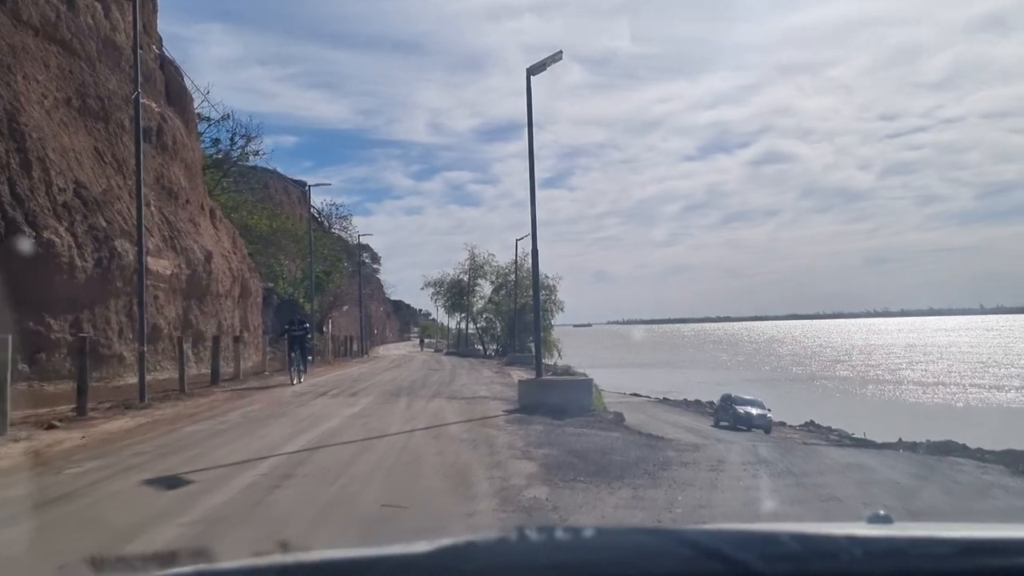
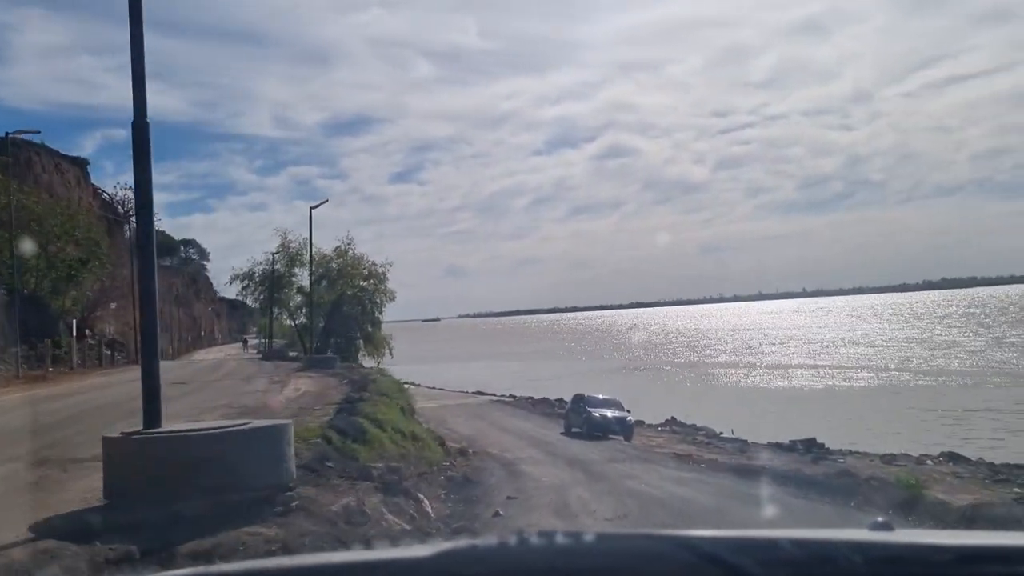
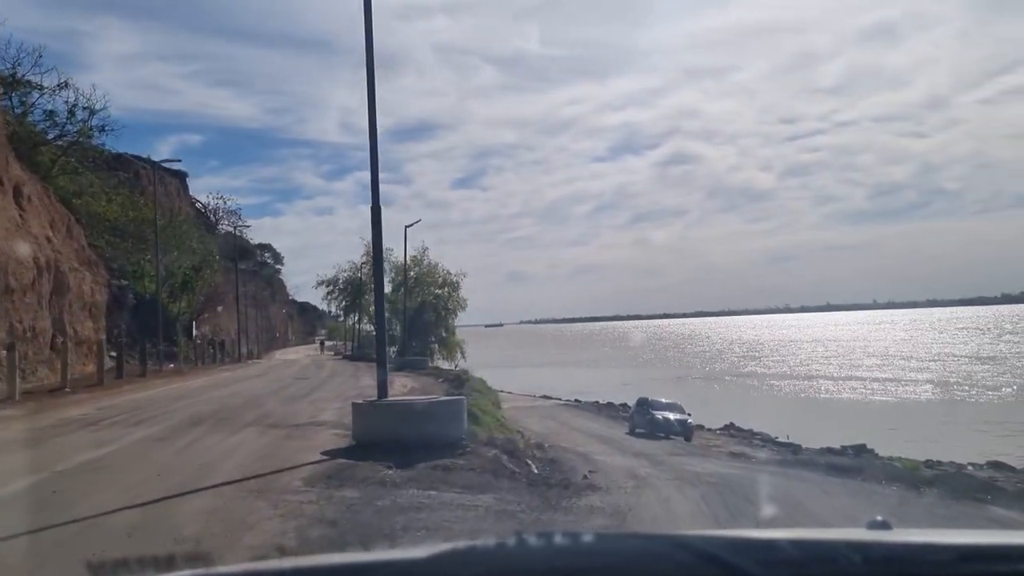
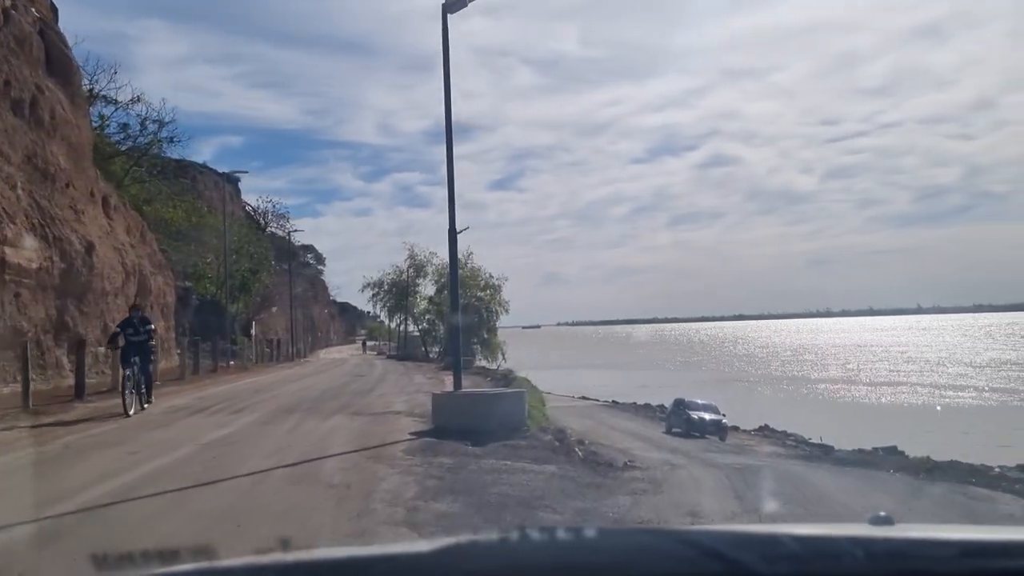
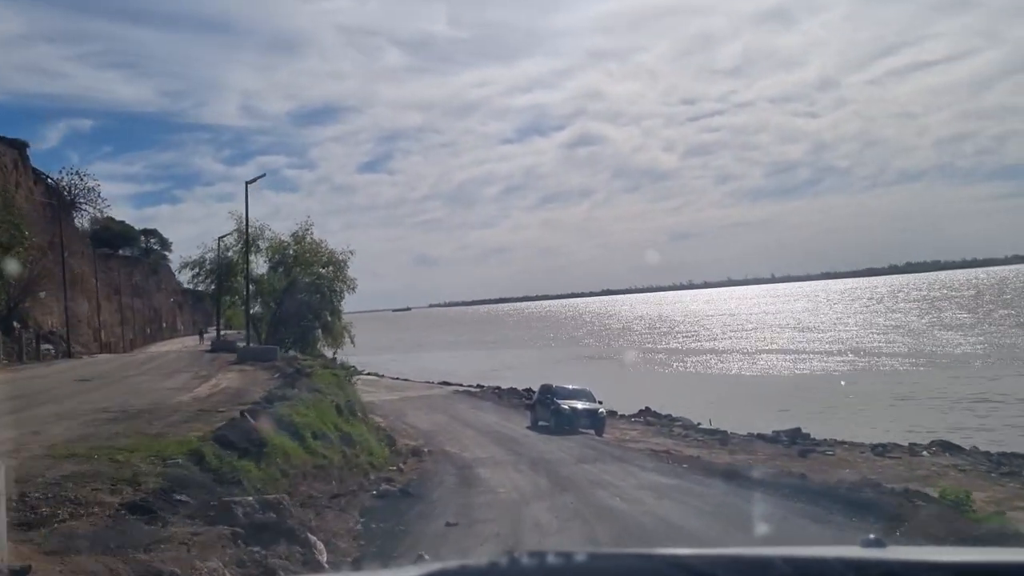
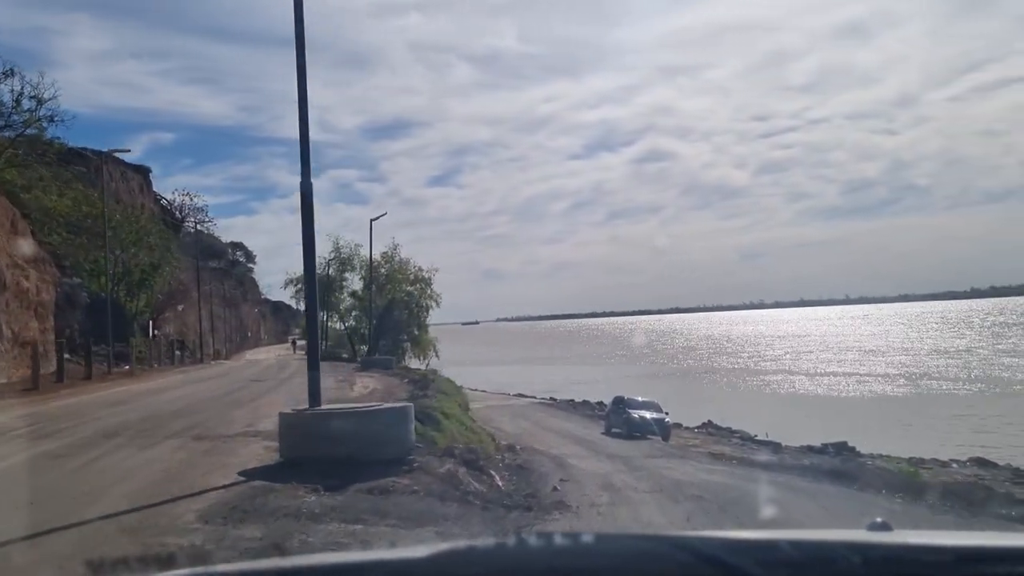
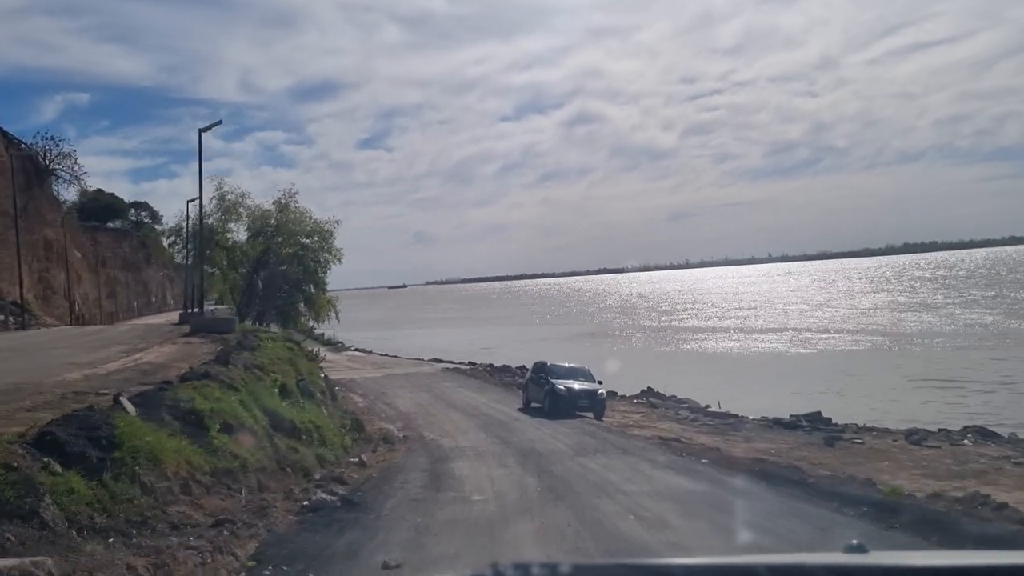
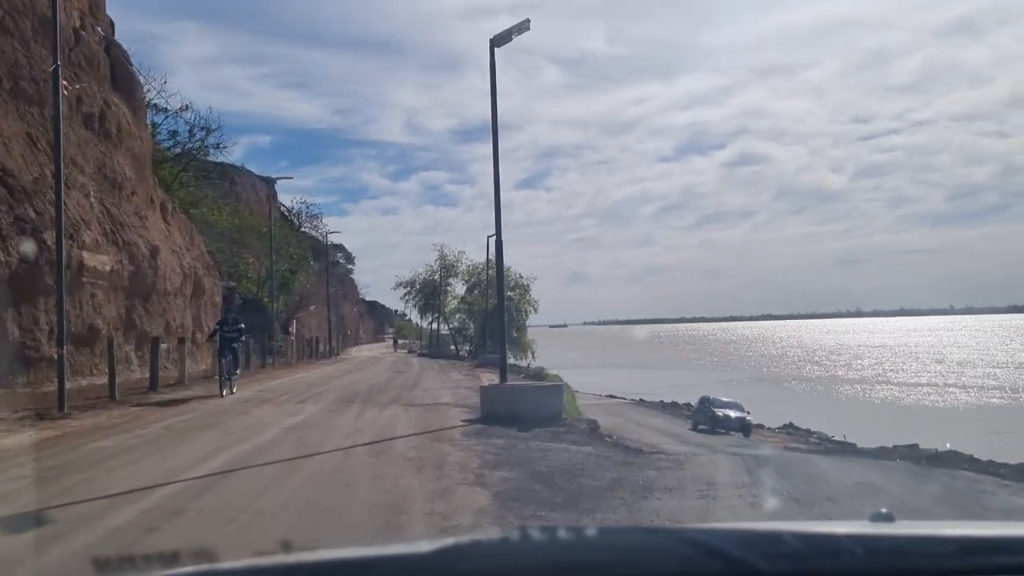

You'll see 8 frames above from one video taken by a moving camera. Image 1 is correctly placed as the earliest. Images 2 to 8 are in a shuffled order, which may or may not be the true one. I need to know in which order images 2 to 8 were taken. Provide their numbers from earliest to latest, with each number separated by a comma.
8, 4, 3, 6, 2, 5, 7
